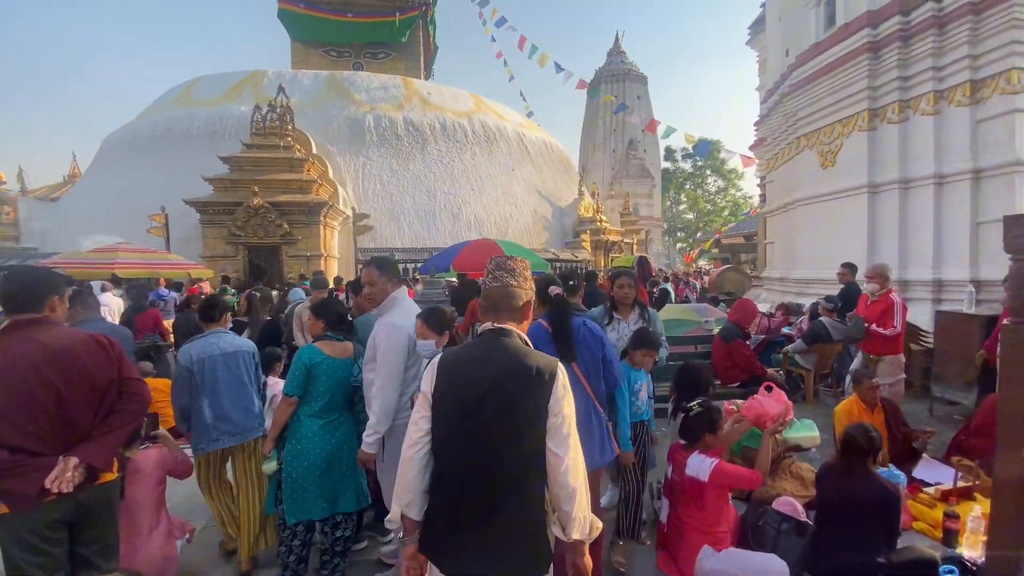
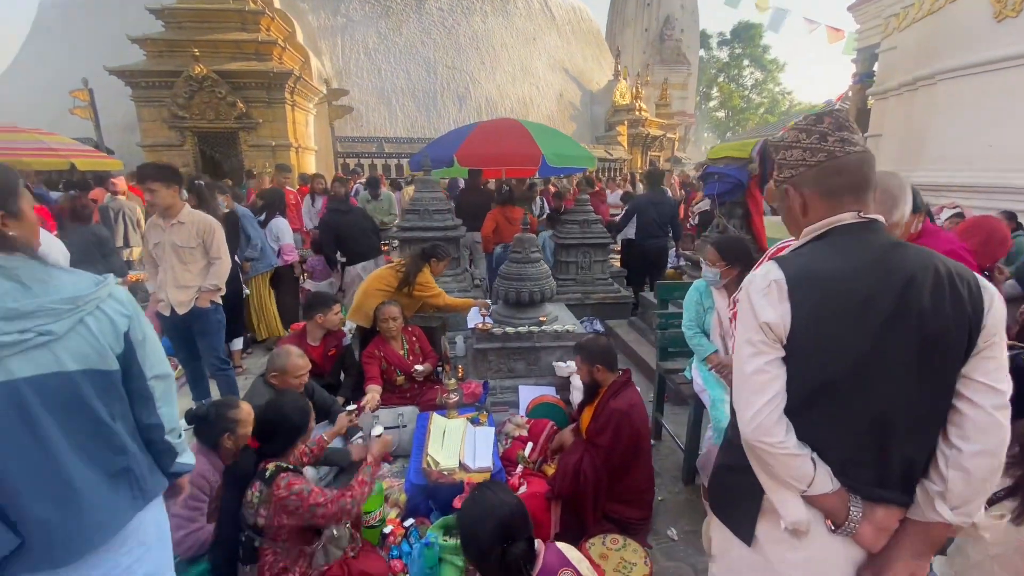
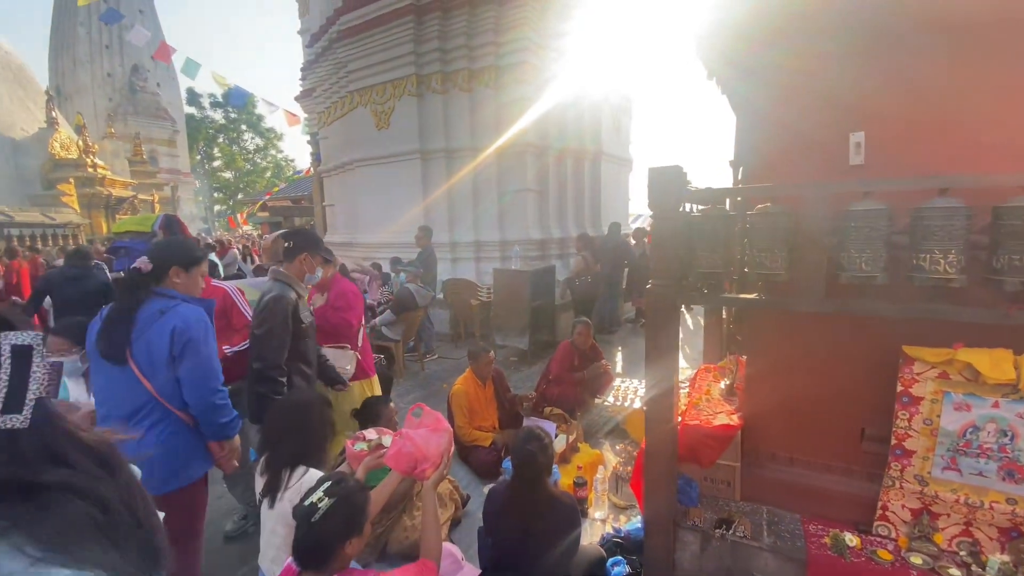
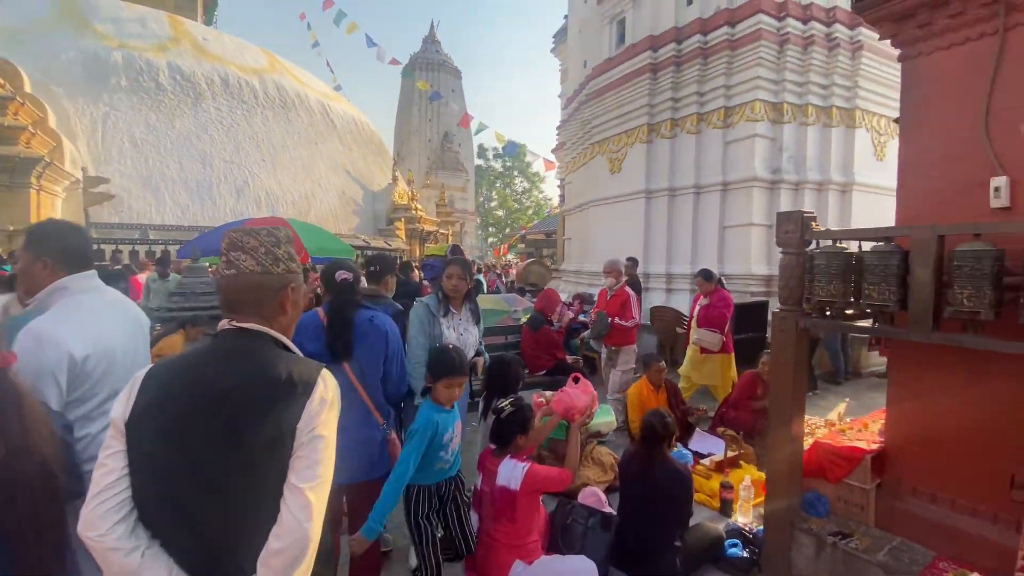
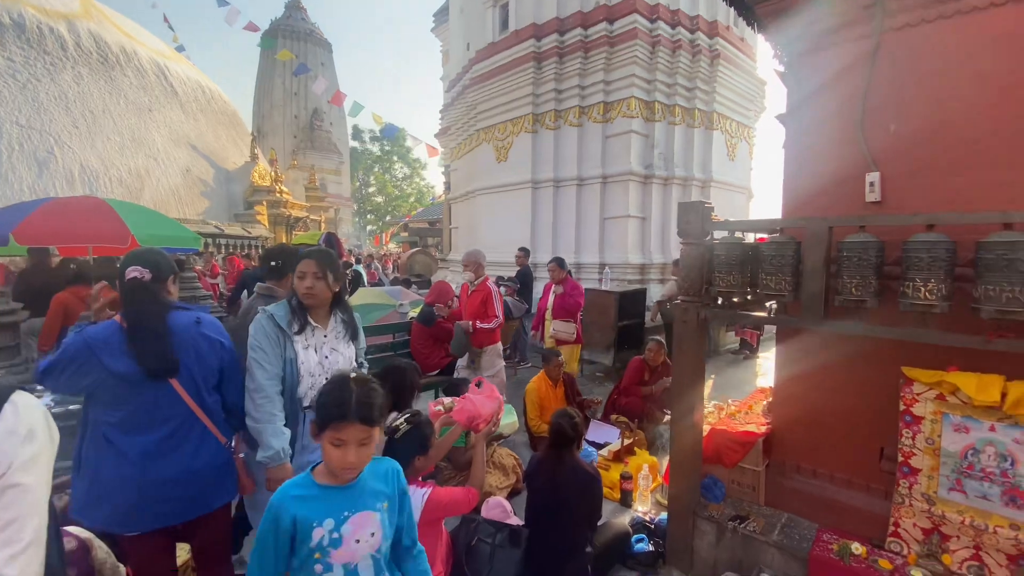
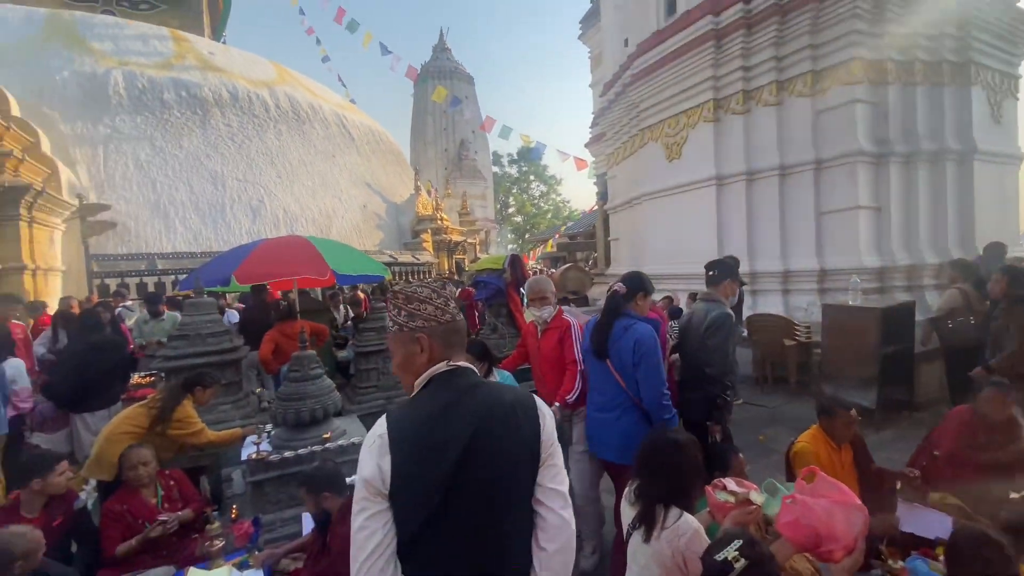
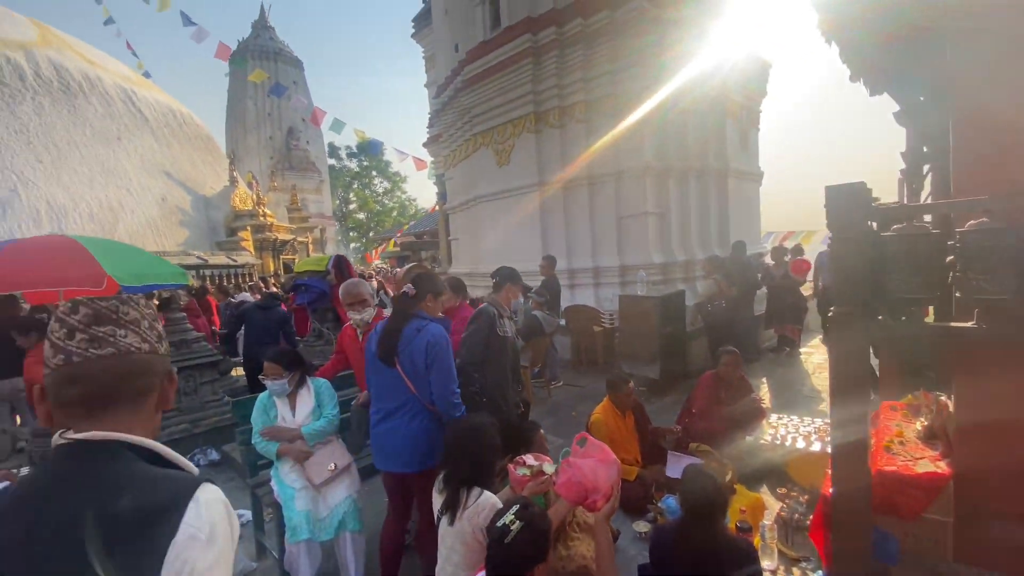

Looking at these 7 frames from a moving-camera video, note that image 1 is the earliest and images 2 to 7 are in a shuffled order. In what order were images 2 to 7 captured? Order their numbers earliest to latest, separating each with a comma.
4, 5, 3, 7, 6, 2
